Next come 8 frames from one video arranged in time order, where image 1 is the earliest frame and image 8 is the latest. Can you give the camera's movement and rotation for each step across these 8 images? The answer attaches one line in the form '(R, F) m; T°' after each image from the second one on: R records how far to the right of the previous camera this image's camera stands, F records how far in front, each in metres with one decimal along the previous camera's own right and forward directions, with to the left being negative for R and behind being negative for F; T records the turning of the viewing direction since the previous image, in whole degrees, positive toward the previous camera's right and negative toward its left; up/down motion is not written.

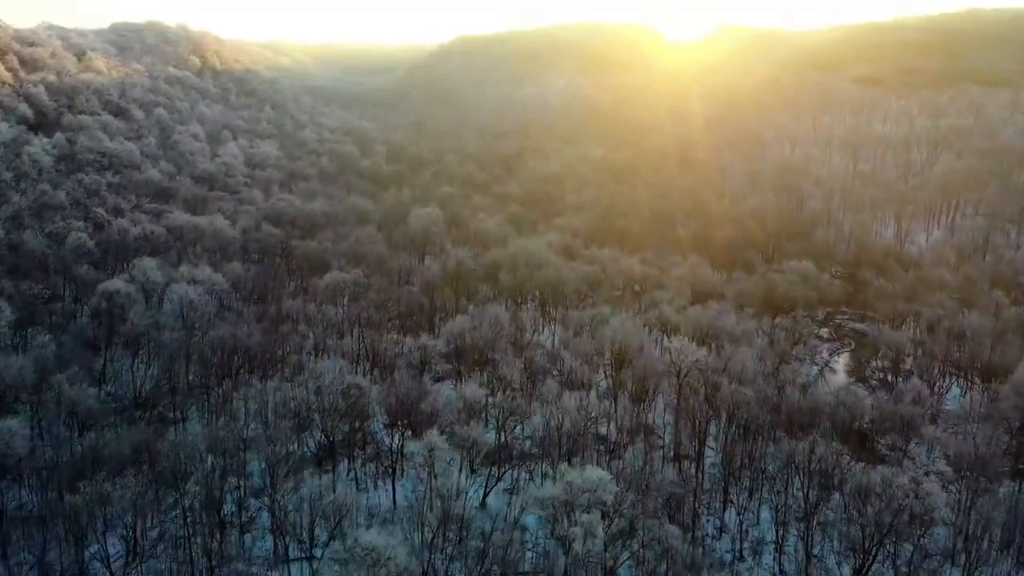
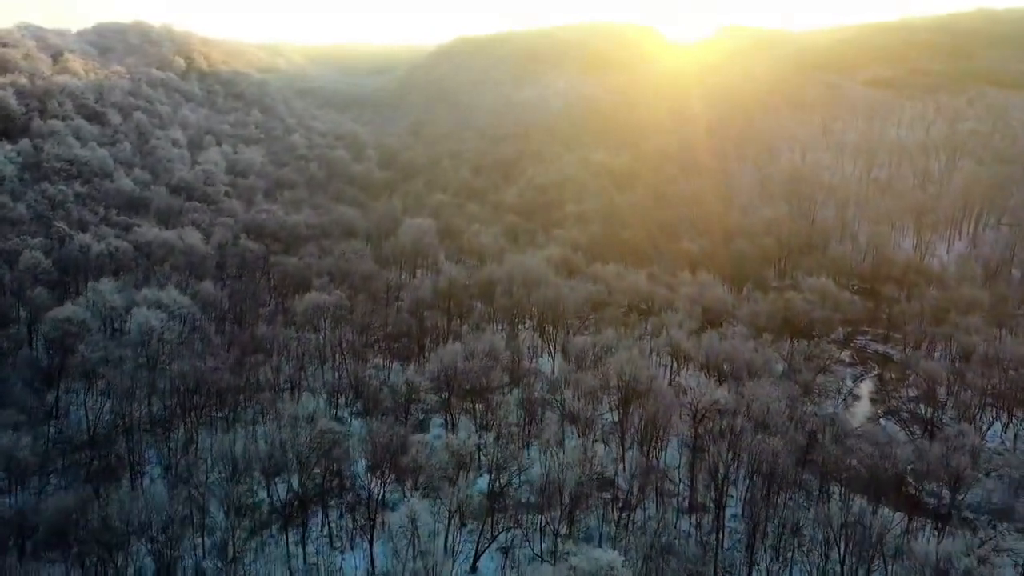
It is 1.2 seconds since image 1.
(+0.1, +2.4) m; 0°
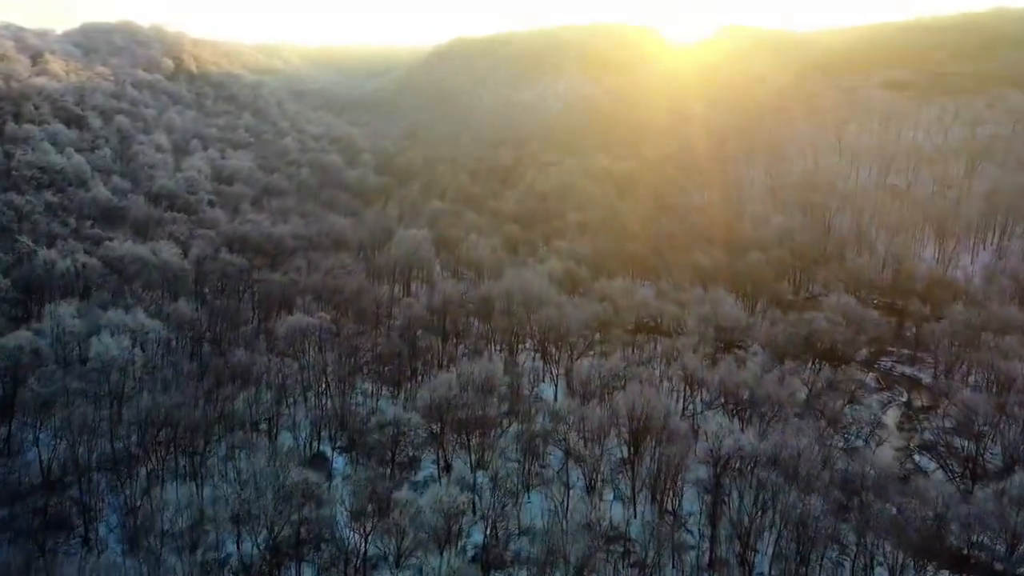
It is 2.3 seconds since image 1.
(+0.1, +2.1) m; 0°
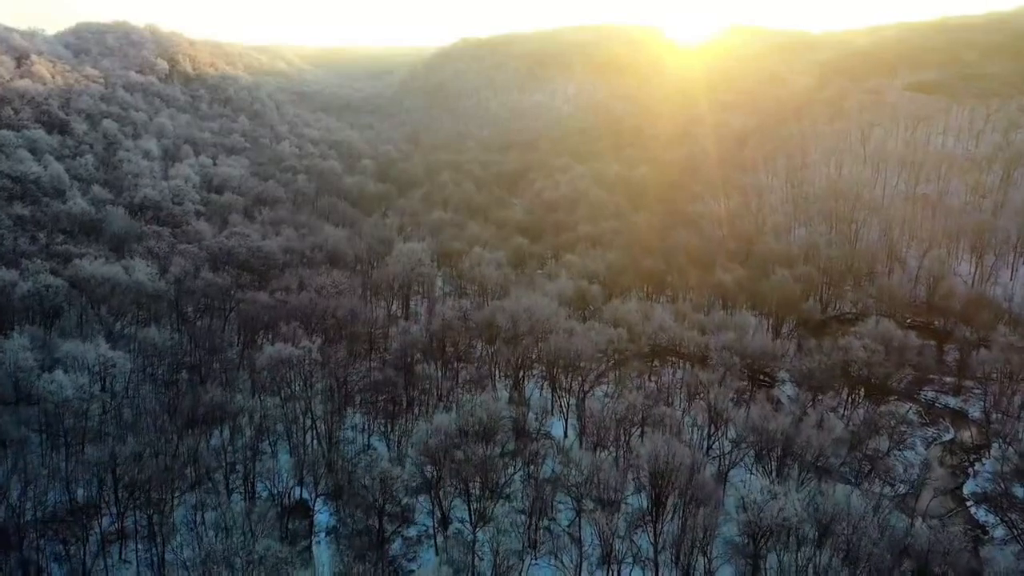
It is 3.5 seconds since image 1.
(0.0, +2.4) m; -1°
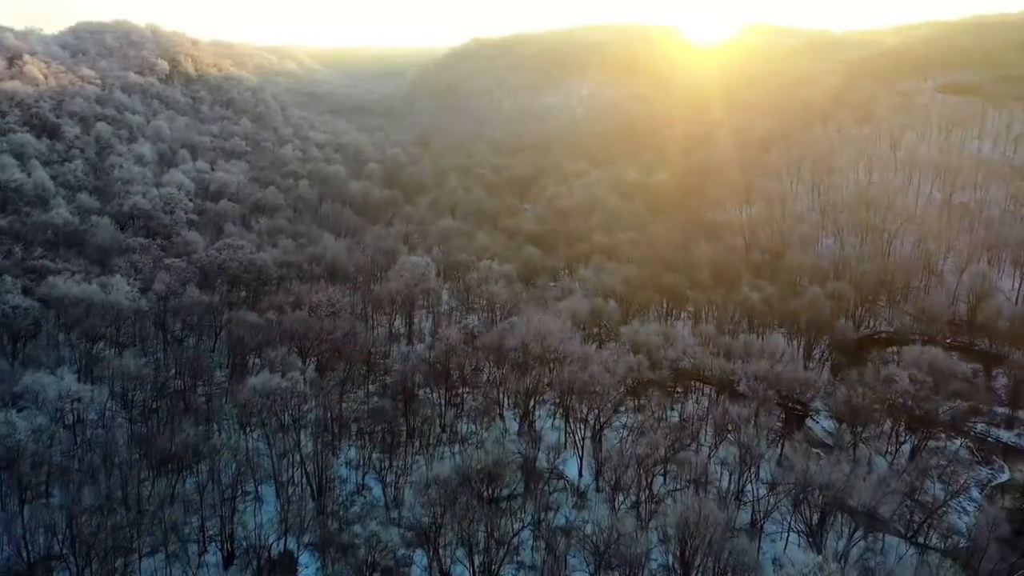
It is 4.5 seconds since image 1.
(0.0, +2.2) m; -1°
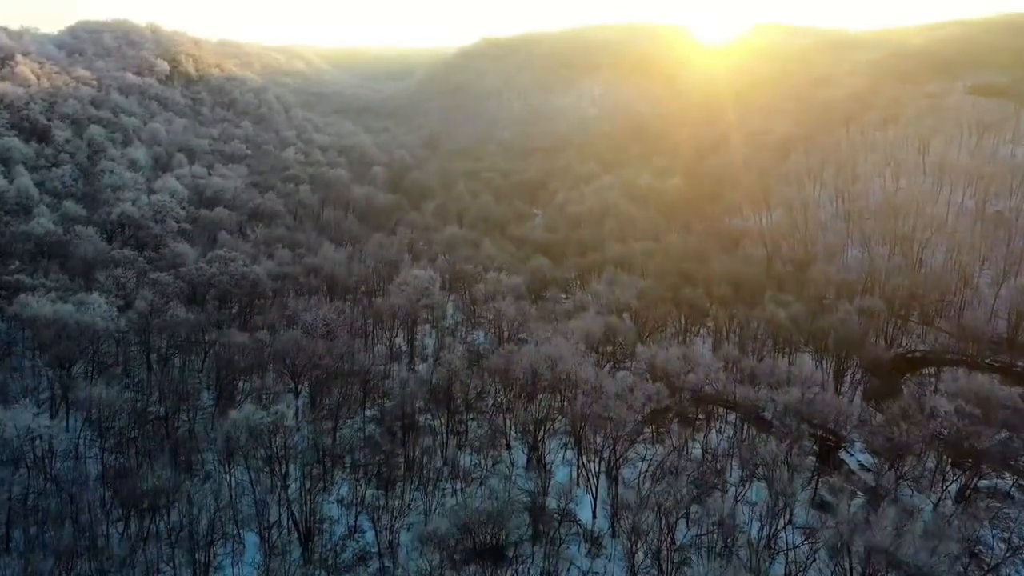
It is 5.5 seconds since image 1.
(0.0, +1.9) m; -1°
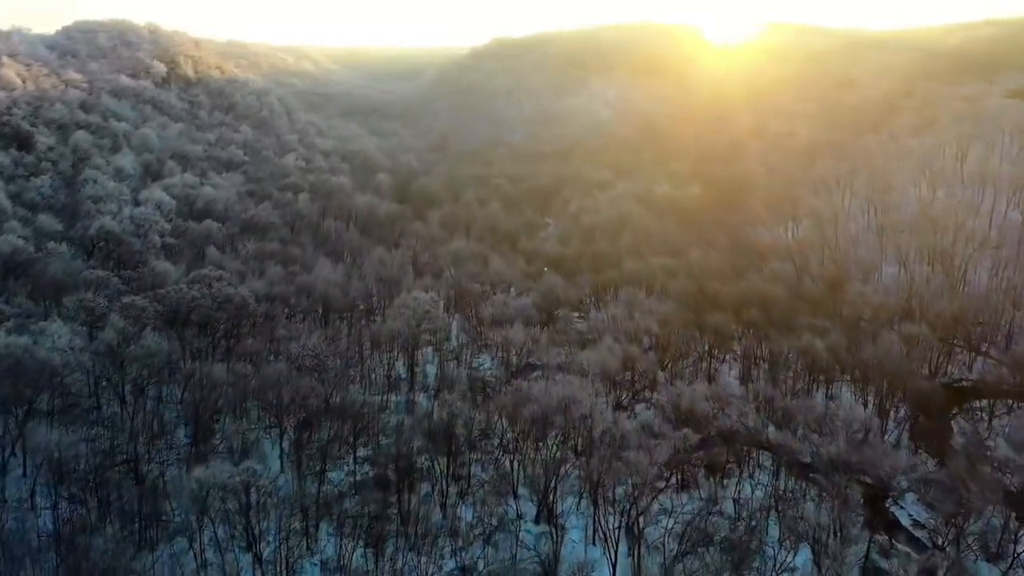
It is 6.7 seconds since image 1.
(+0.1, +2.4) m; -1°
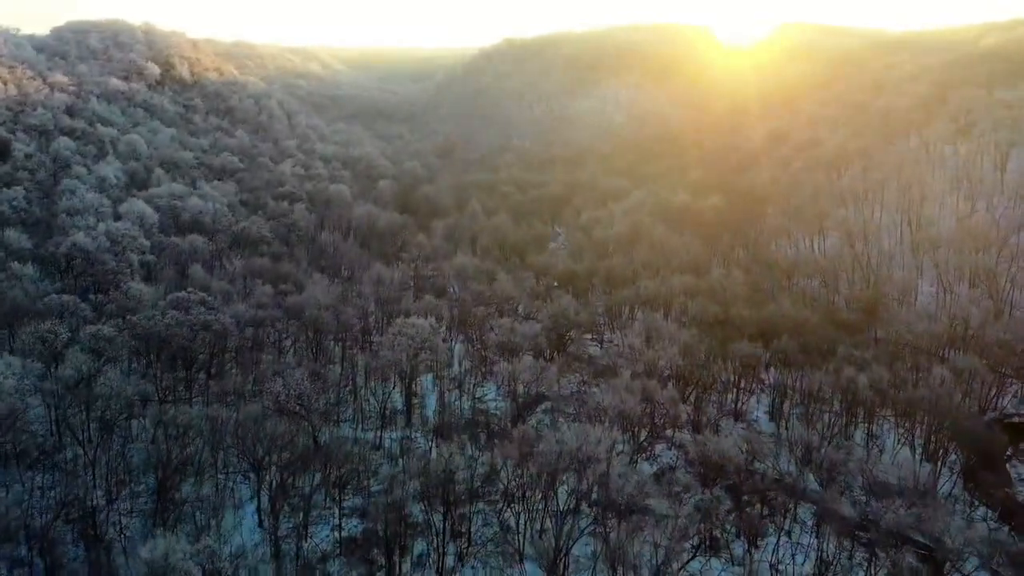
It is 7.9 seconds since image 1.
(+0.1, +2.4) m; -1°
